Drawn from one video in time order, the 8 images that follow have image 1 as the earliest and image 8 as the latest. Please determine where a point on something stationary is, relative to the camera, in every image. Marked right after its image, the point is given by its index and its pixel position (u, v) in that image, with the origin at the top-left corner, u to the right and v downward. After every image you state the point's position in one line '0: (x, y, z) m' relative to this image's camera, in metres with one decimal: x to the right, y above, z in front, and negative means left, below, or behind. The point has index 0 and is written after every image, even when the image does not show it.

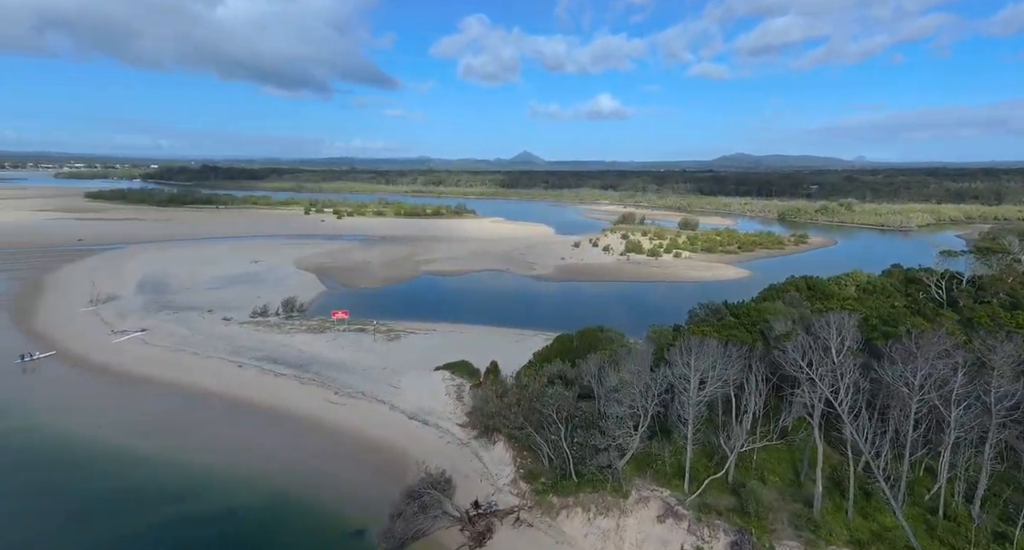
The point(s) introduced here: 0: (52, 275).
0: (-17.0, -0.1, +20.0) m
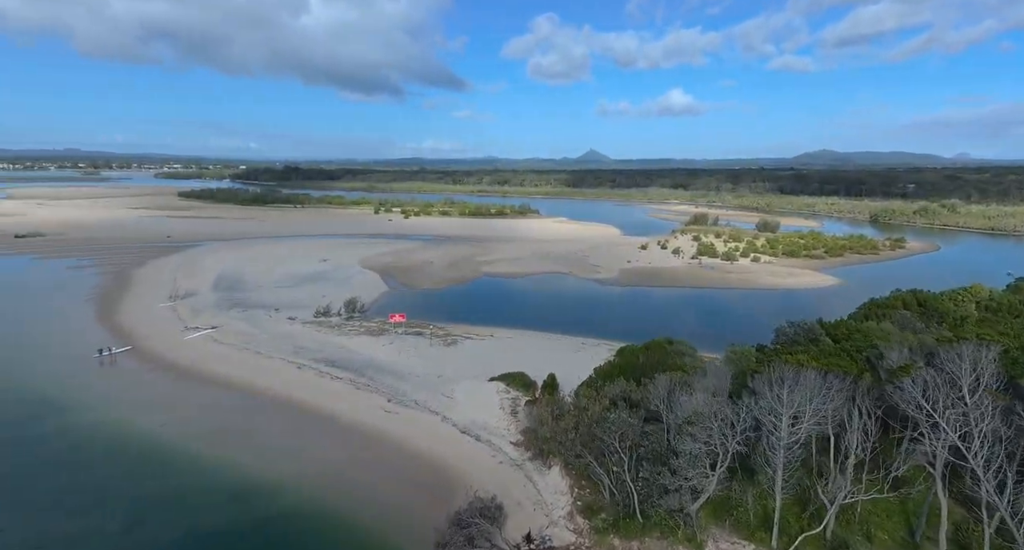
0: (-14.6, +0.1, +21.3) m
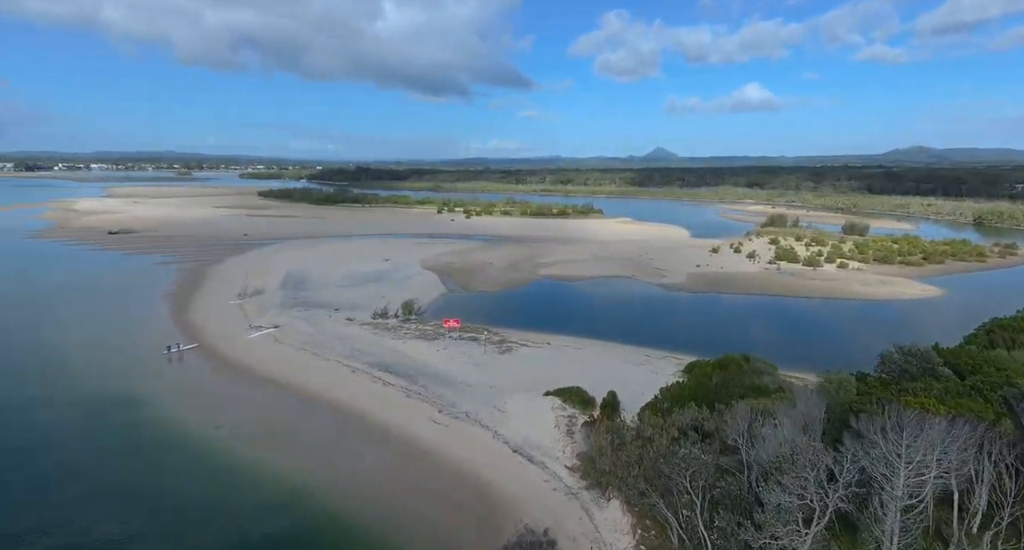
0: (-12.1, +0.3, +22.2) m
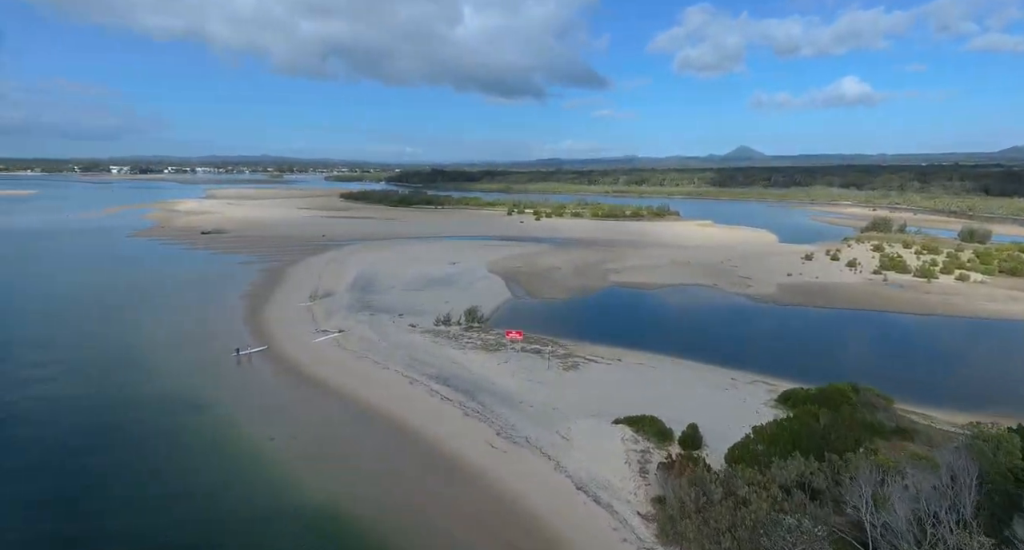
0: (-9.2, +0.3, +22.8) m
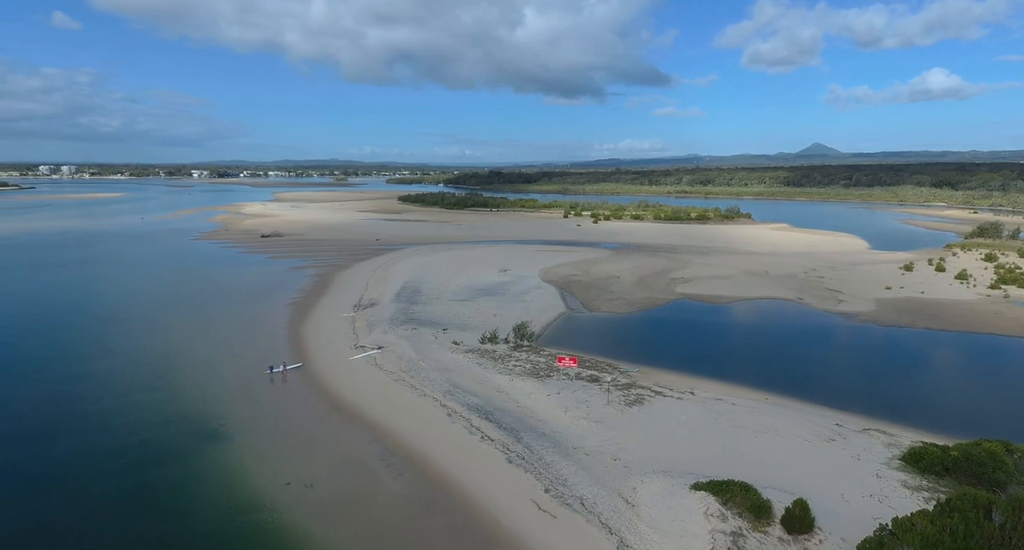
0: (-7.0, 0.0, +22.2) m
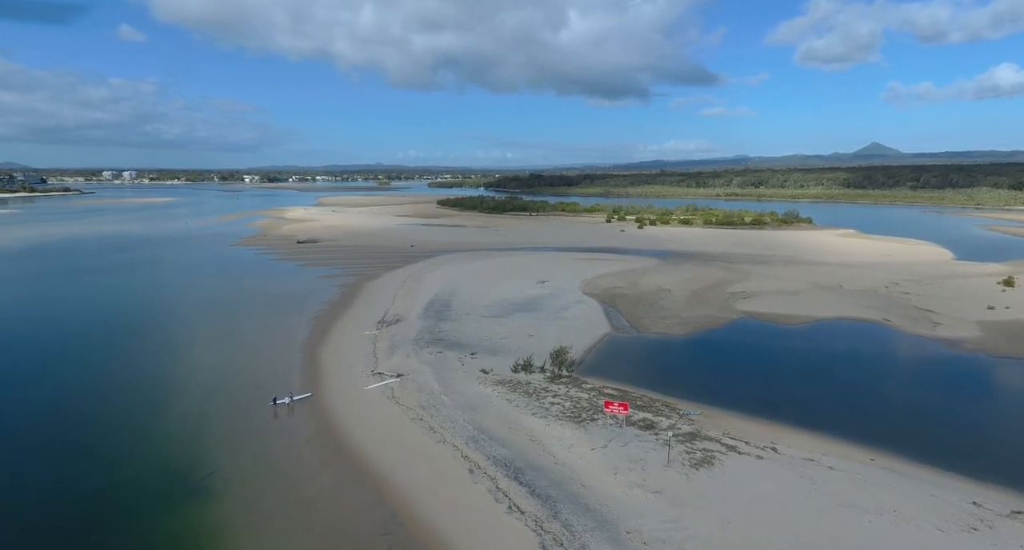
0: (-5.5, -0.4, +20.9) m
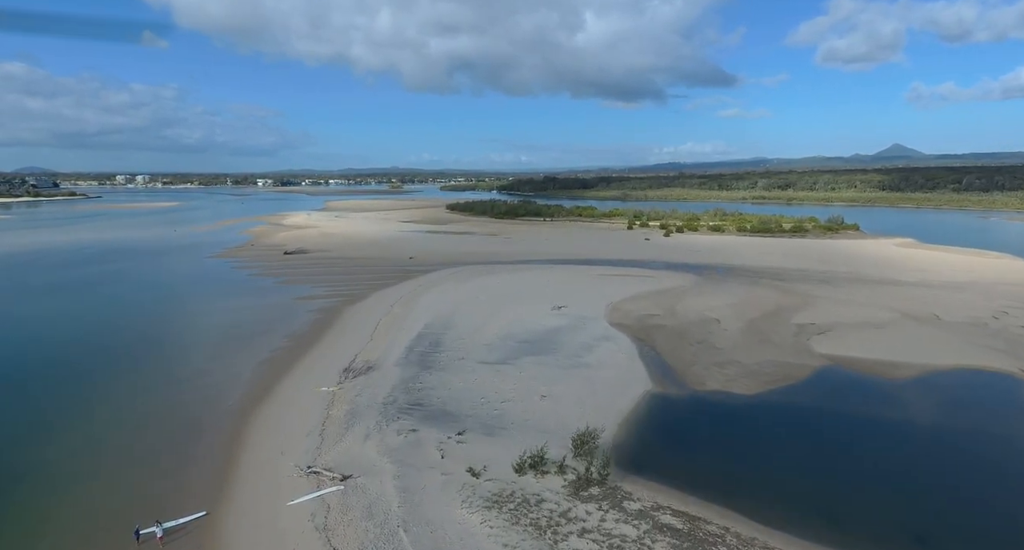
0: (-5.2, -1.1, +17.3) m
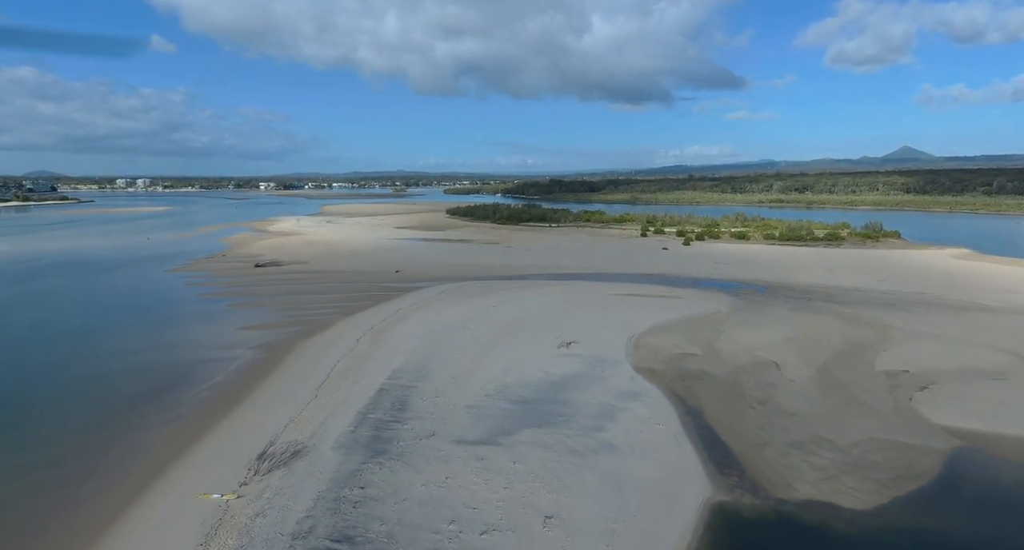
0: (-5.2, -1.8, +13.7) m
